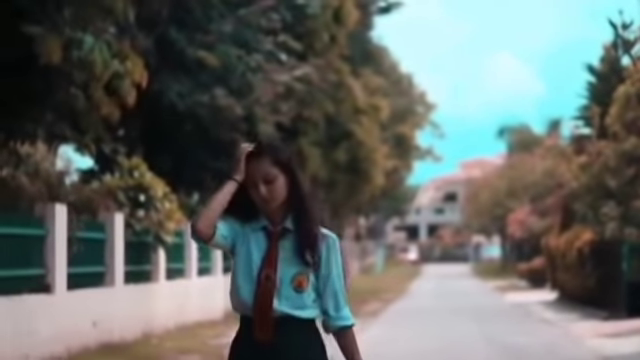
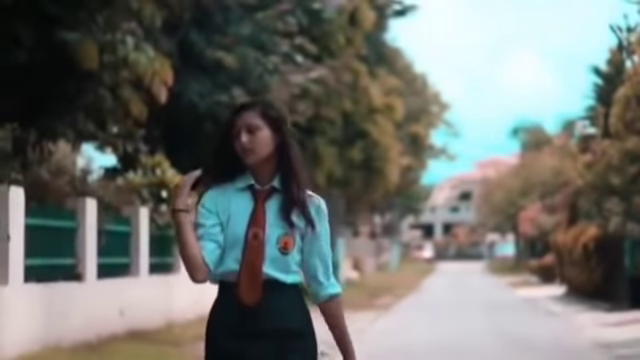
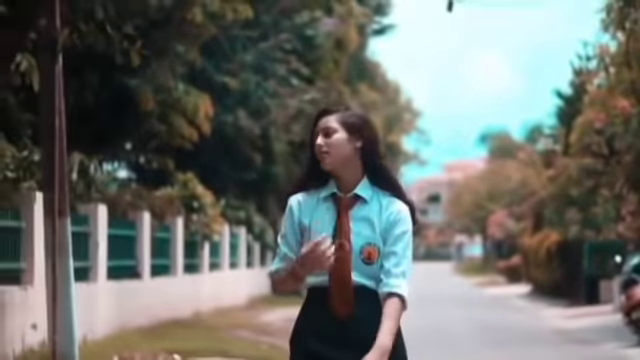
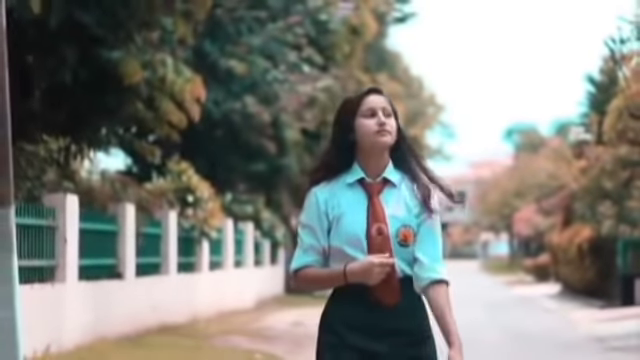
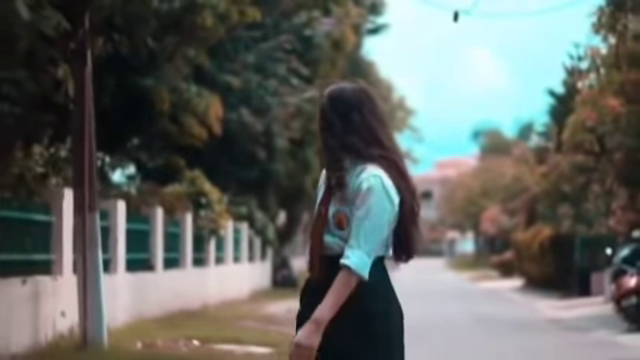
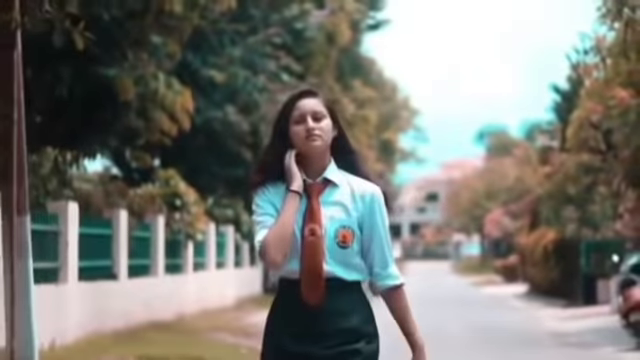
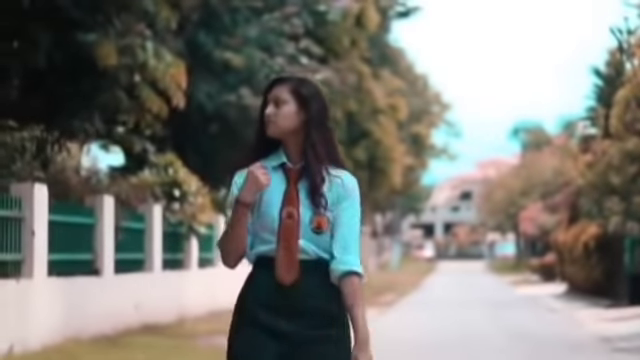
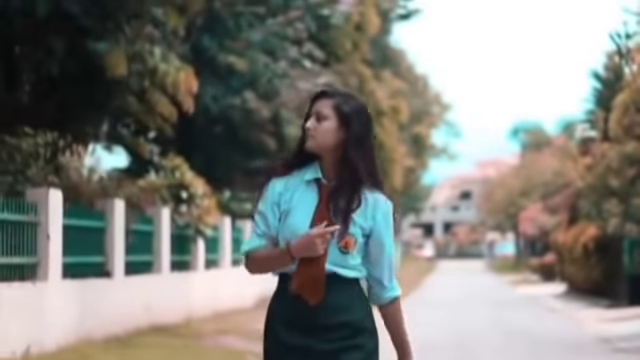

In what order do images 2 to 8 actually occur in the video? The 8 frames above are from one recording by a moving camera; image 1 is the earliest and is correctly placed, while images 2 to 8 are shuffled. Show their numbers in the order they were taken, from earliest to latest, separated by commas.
2, 7, 8, 4, 6, 3, 5
